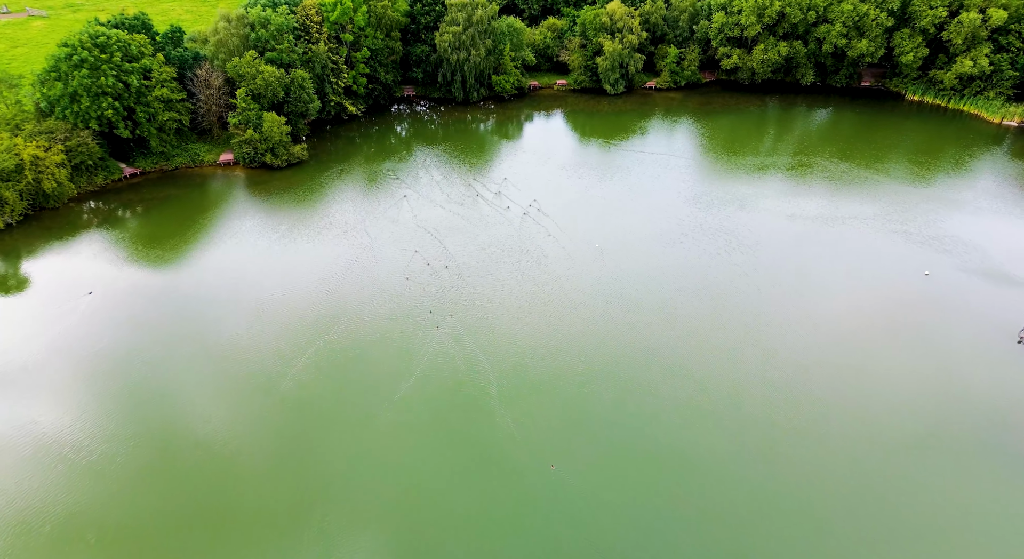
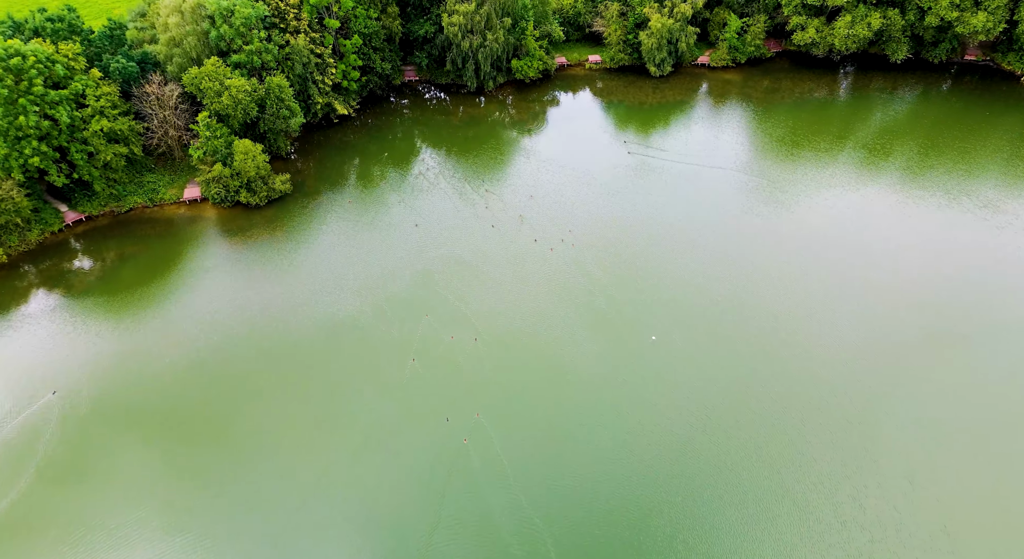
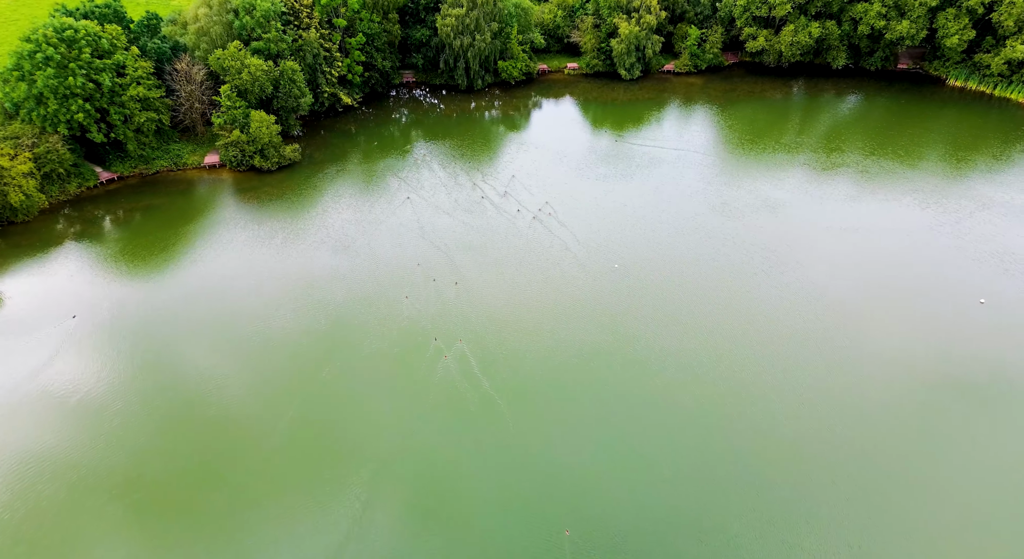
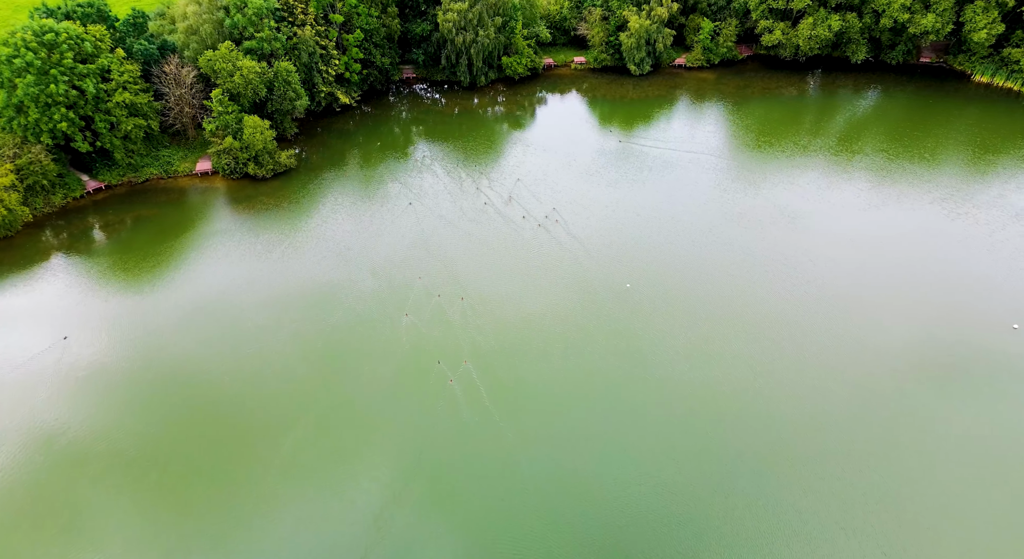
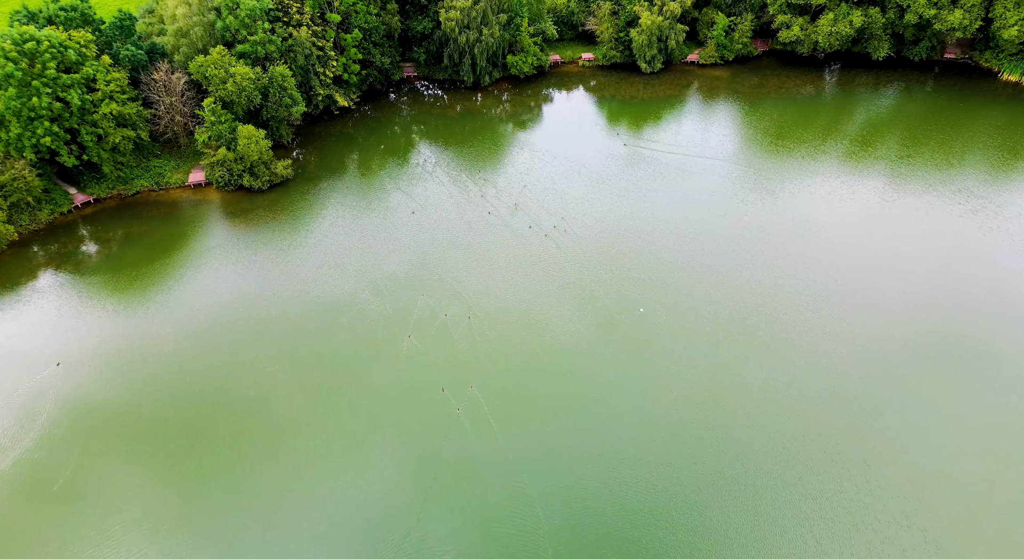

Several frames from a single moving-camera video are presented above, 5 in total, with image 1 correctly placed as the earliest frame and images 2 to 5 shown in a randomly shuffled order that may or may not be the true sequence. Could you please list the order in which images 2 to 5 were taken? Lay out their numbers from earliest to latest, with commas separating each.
3, 4, 5, 2
